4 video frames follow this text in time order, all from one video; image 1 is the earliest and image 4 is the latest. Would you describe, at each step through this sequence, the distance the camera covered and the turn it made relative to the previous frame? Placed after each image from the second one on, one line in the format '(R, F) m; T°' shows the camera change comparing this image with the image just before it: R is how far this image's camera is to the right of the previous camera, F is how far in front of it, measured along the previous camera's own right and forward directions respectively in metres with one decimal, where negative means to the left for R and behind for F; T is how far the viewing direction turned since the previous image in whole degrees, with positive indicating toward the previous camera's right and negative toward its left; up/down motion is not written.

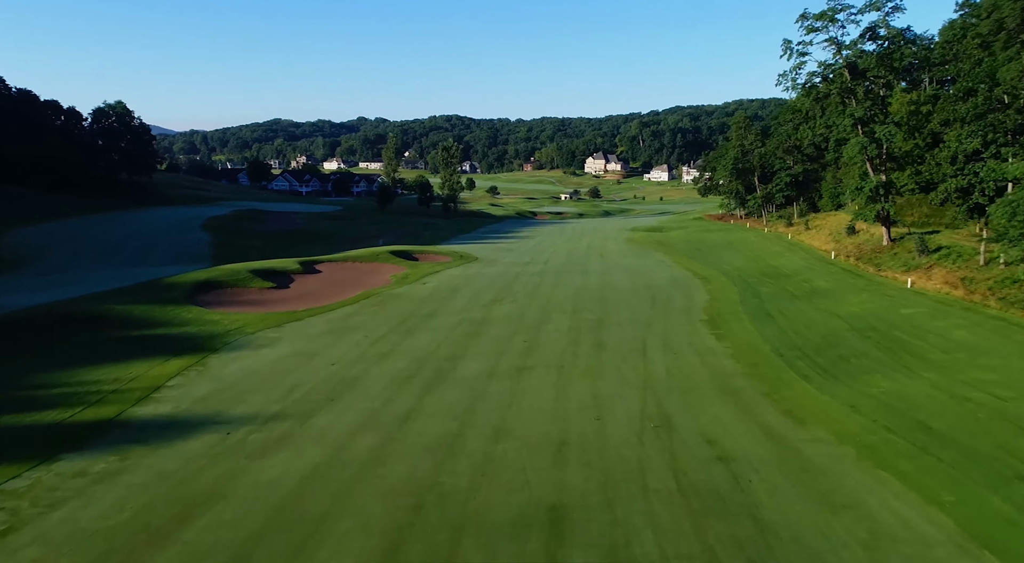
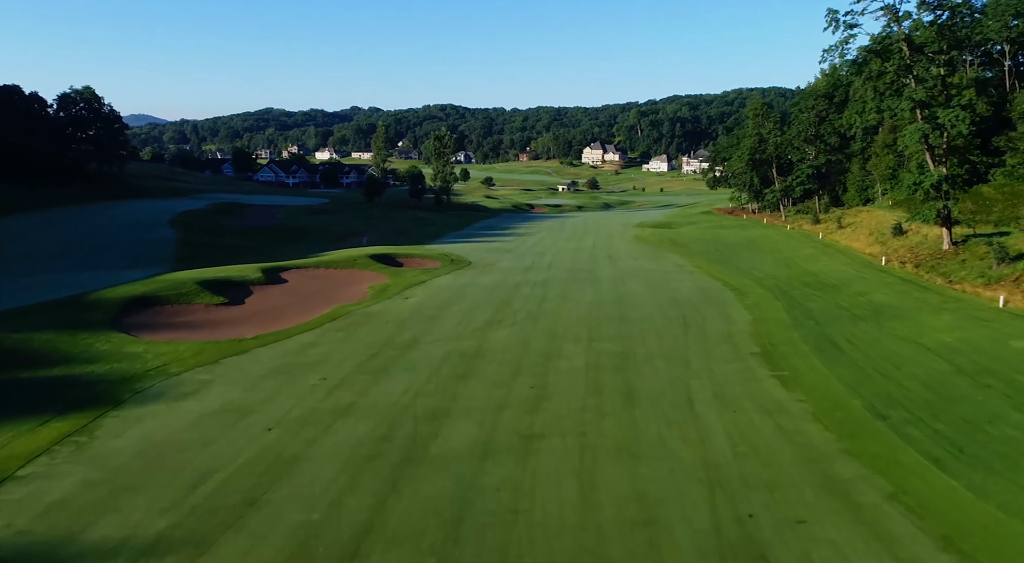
(-0.2, +6.6) m; 0°
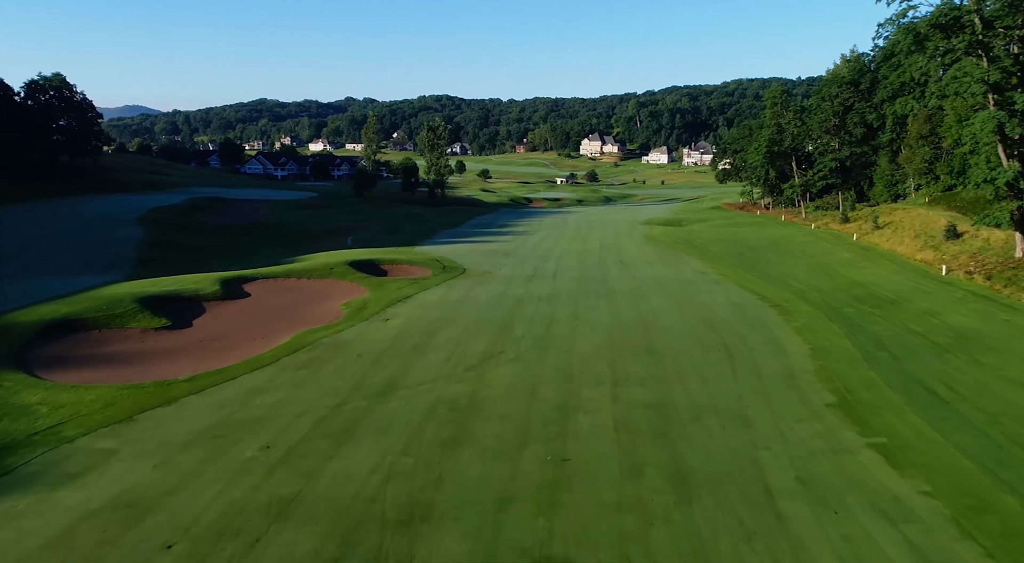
(-0.2, +5.7) m; 0°
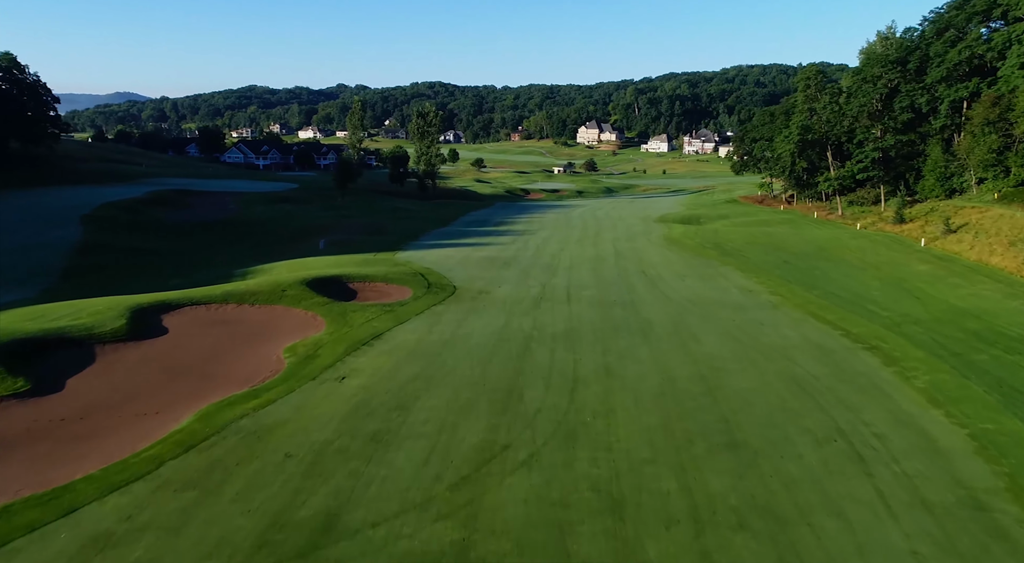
(-0.3, +8.3) m; 0°
